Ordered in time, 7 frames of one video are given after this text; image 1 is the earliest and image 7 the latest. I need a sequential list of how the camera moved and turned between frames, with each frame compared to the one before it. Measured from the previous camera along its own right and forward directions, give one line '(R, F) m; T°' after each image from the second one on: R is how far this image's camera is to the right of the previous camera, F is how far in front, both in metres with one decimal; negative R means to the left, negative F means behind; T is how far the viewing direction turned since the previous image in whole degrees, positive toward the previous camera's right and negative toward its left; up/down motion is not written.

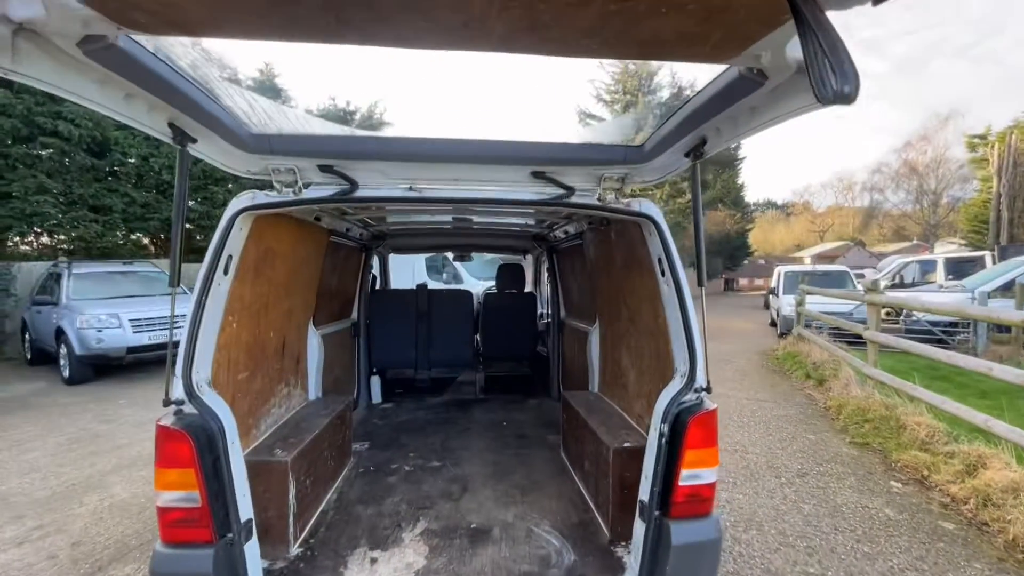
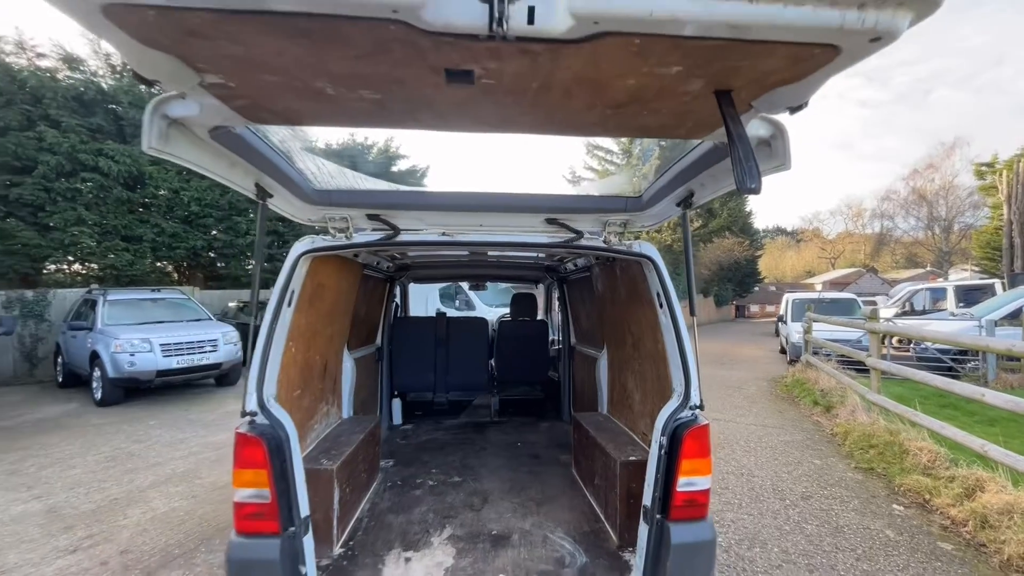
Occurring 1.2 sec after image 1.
(0.0, -0.3) m; -1°
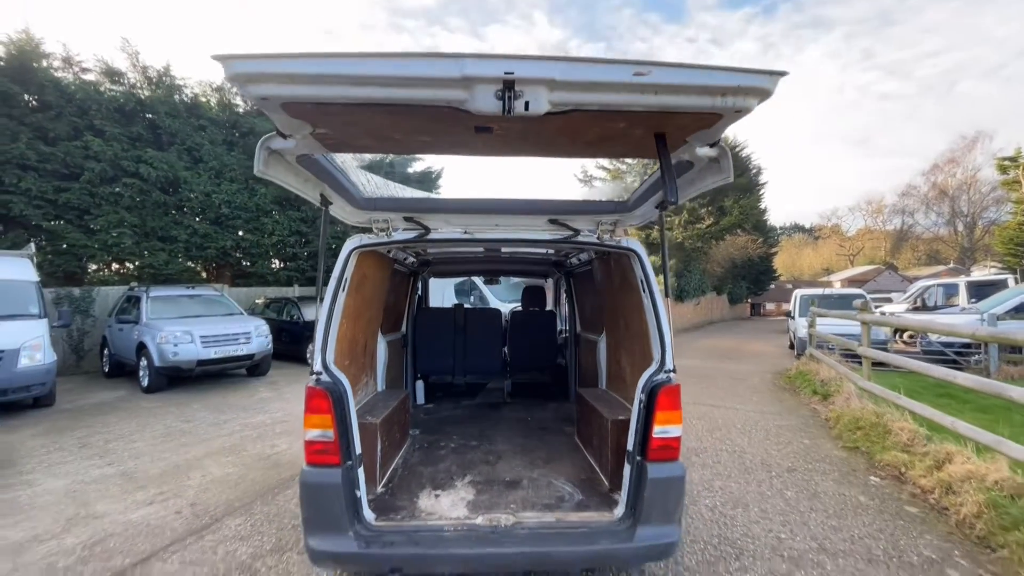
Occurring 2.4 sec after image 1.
(0.0, -0.5) m; -2°
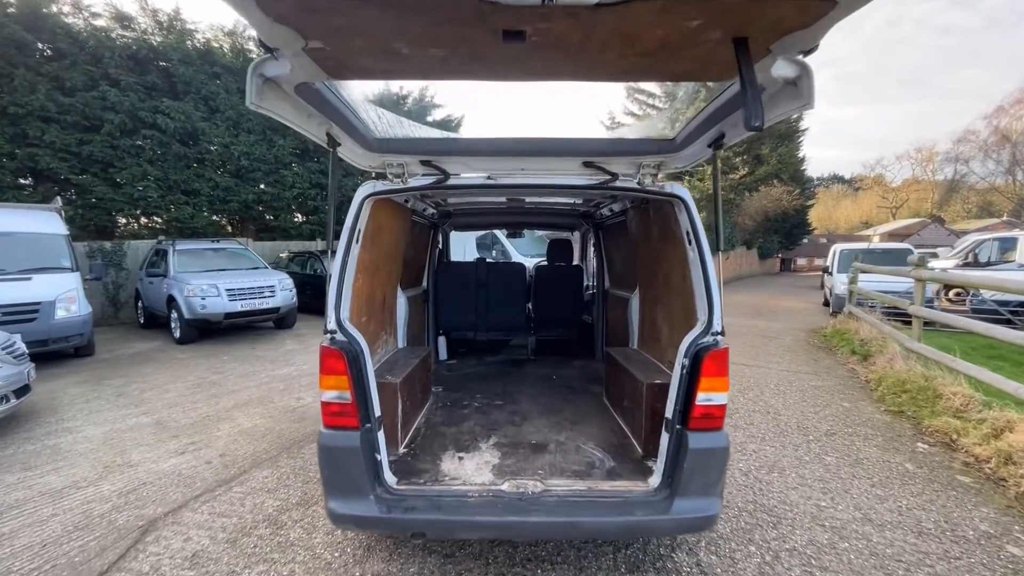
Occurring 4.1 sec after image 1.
(0.0, +0.3) m; -3°
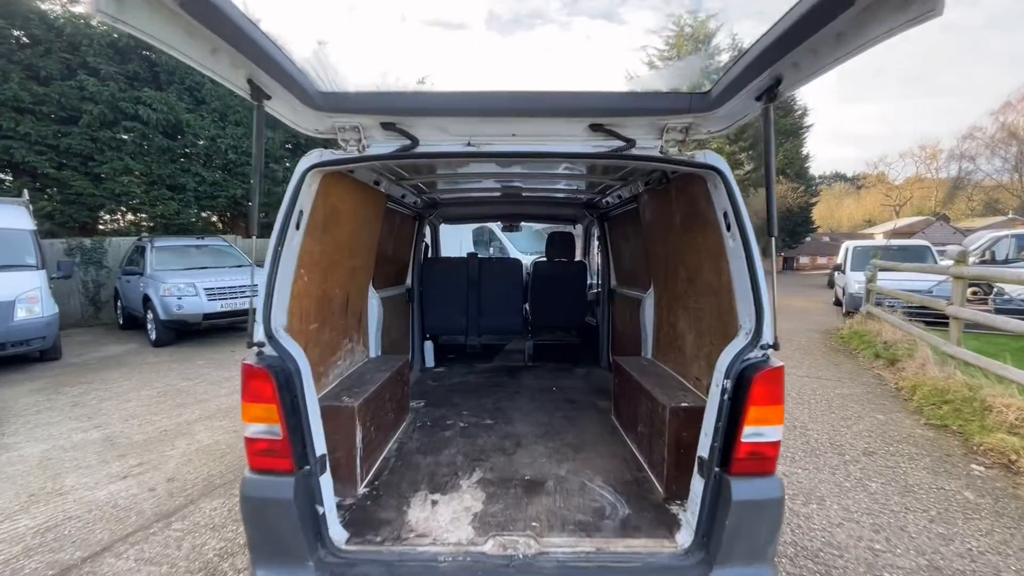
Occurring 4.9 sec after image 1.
(+0.1, +0.6) m; 0°
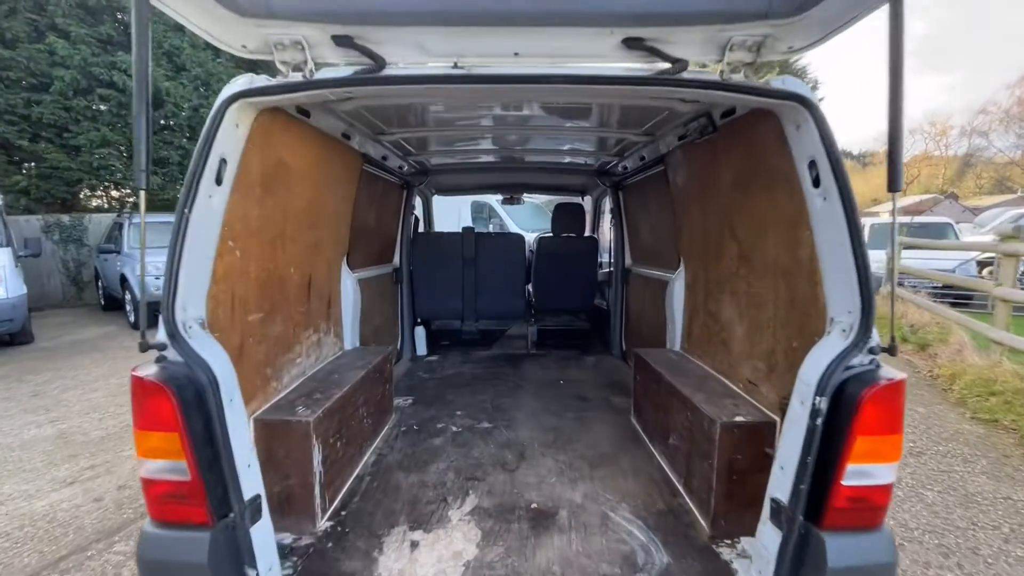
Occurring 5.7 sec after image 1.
(0.0, +0.5) m; 0°
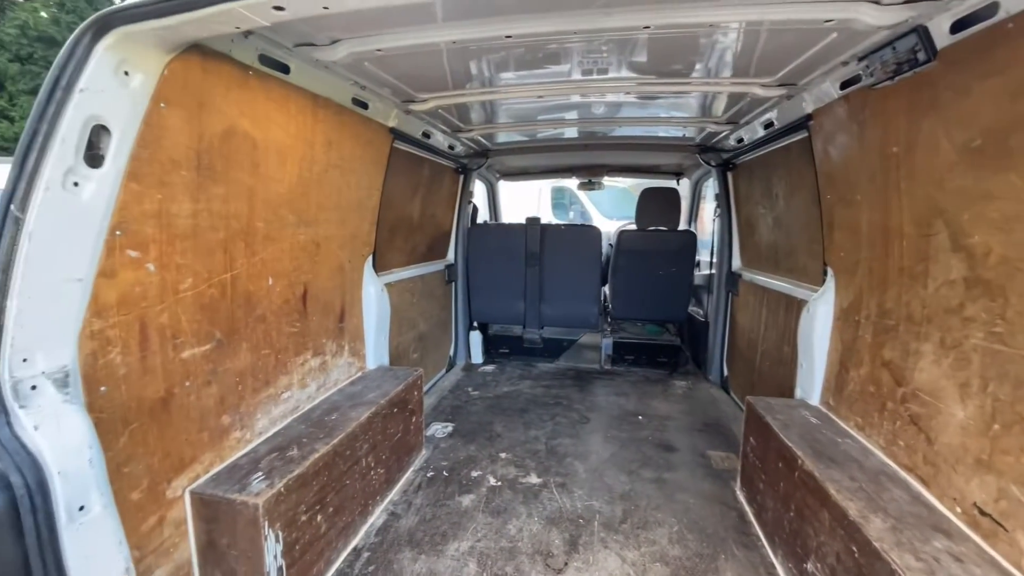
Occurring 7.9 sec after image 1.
(+0.1, +0.7) m; -11°
